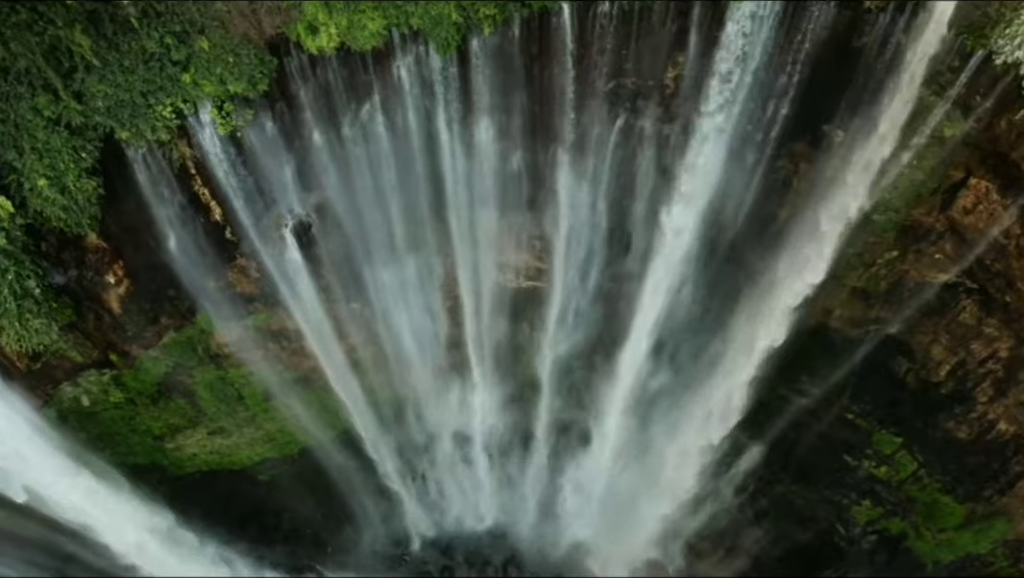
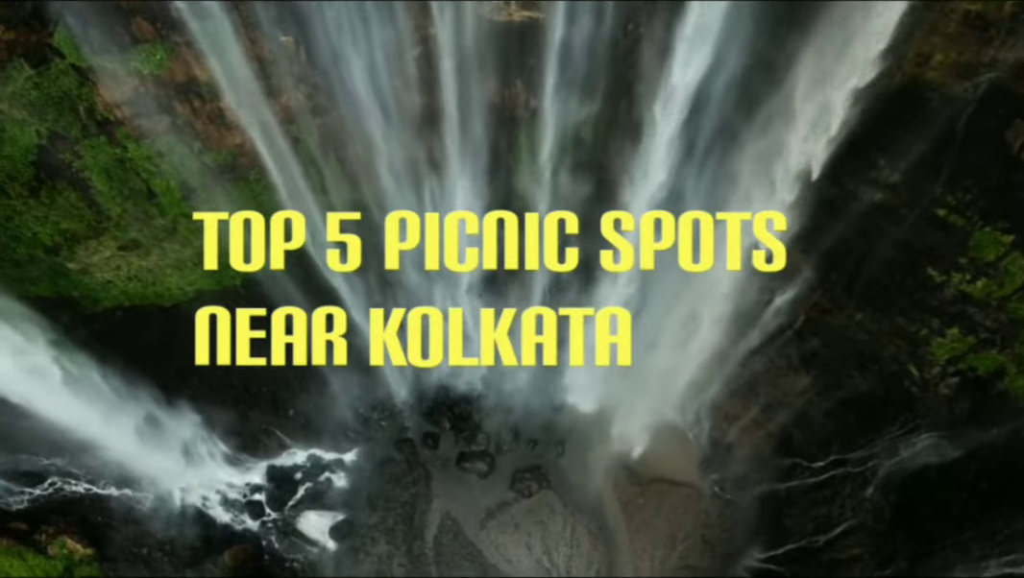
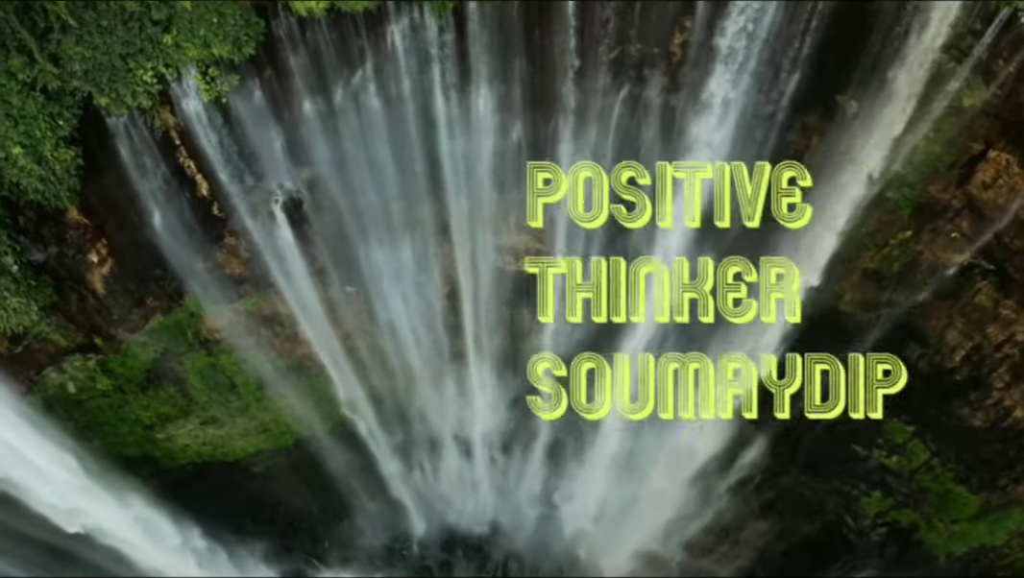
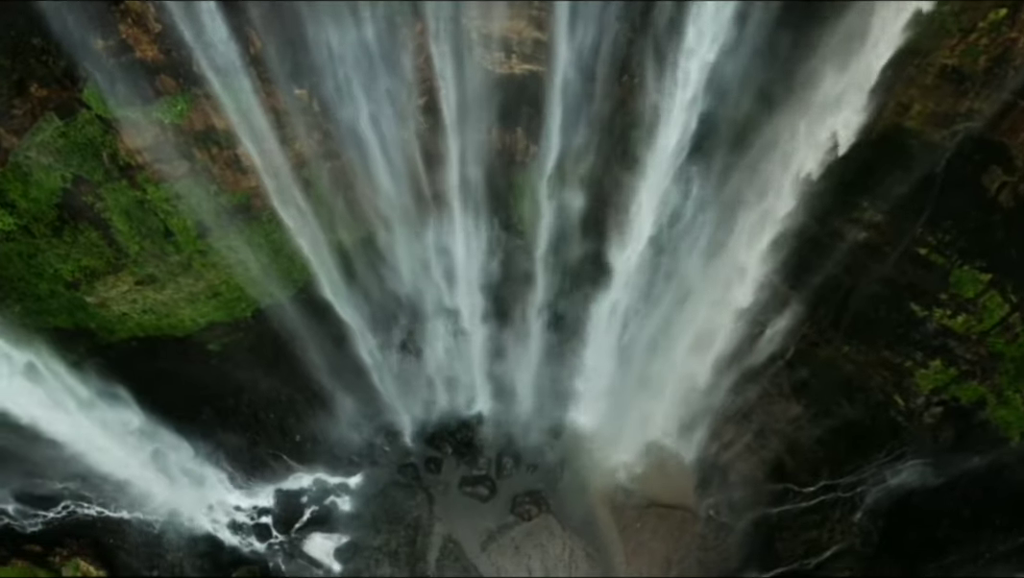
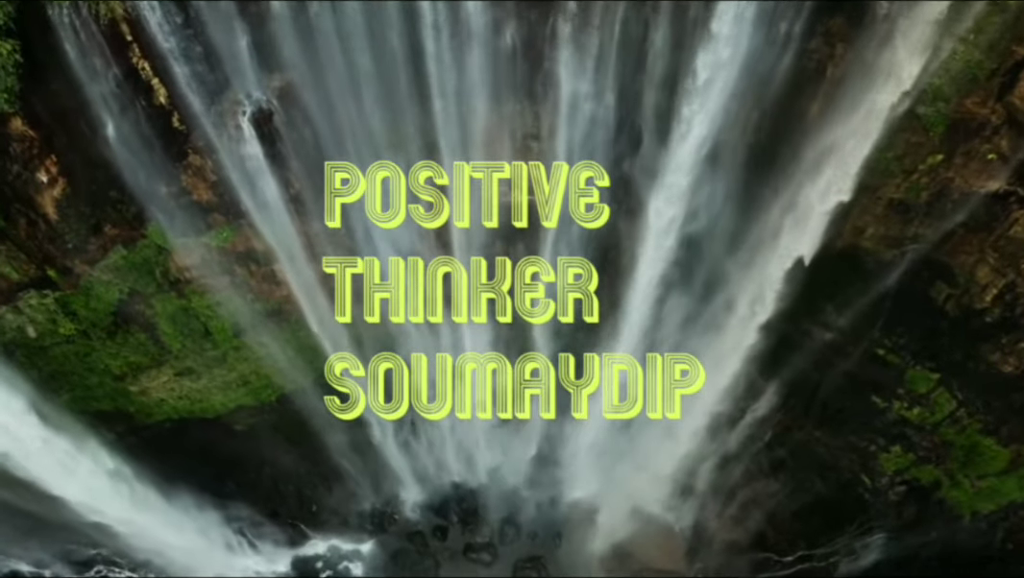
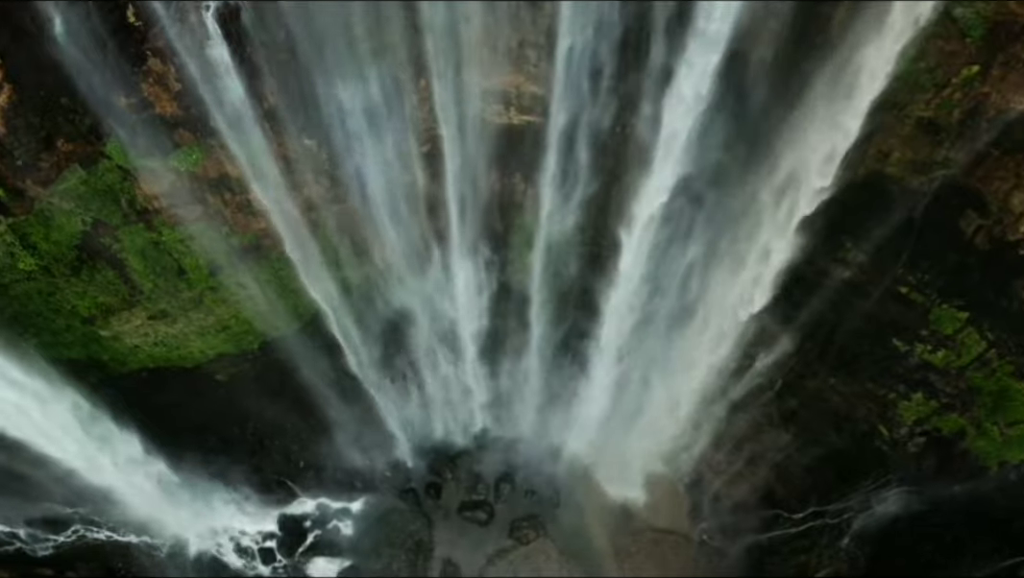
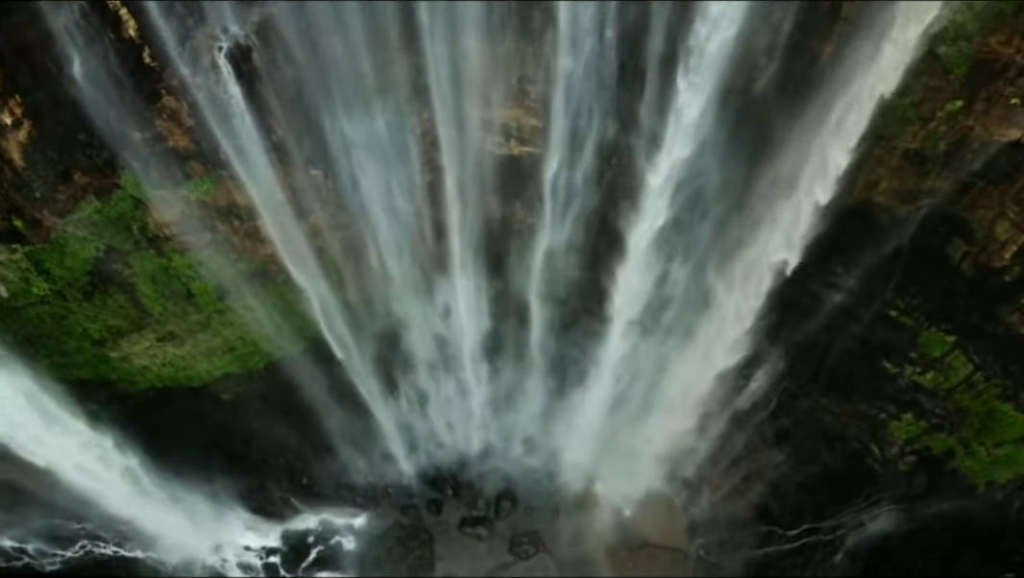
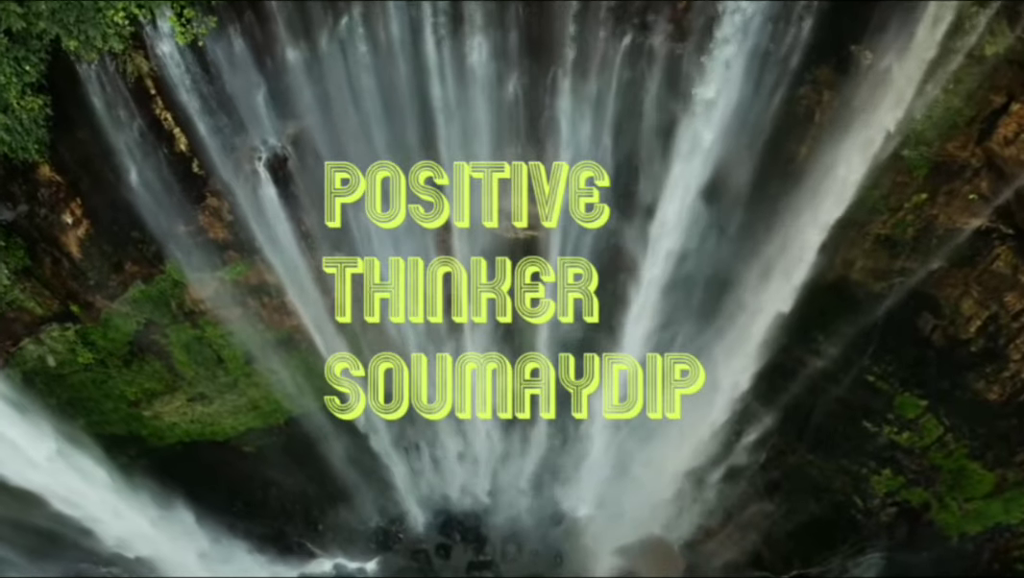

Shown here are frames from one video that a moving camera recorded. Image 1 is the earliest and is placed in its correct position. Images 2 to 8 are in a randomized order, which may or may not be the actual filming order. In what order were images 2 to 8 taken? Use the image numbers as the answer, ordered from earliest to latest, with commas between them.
3, 8, 5, 7, 6, 4, 2
